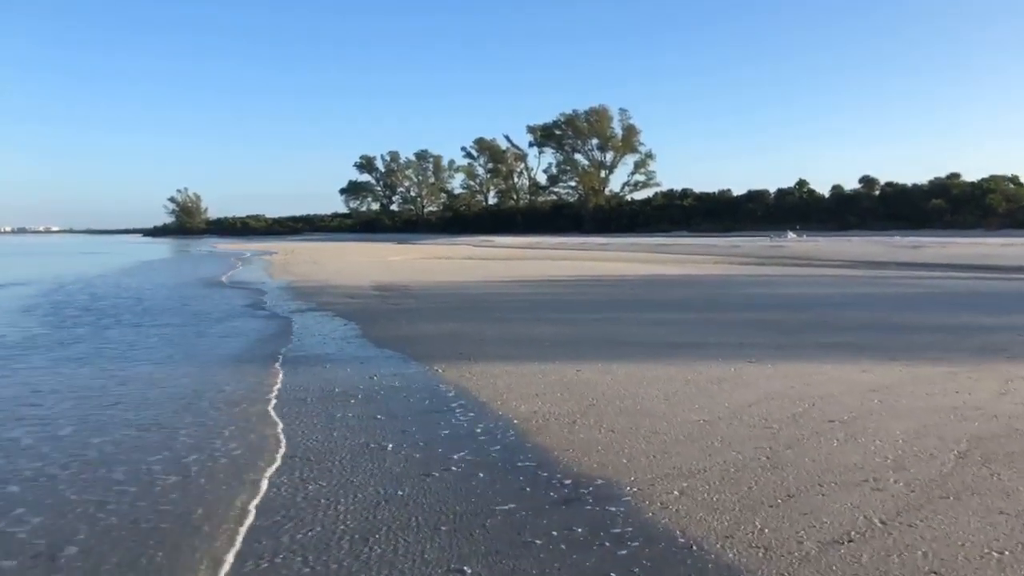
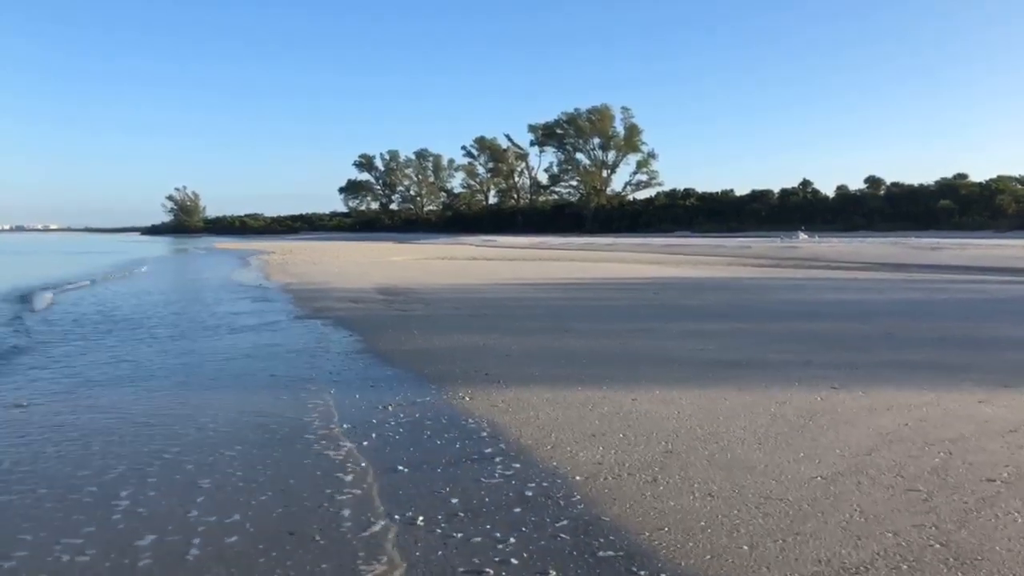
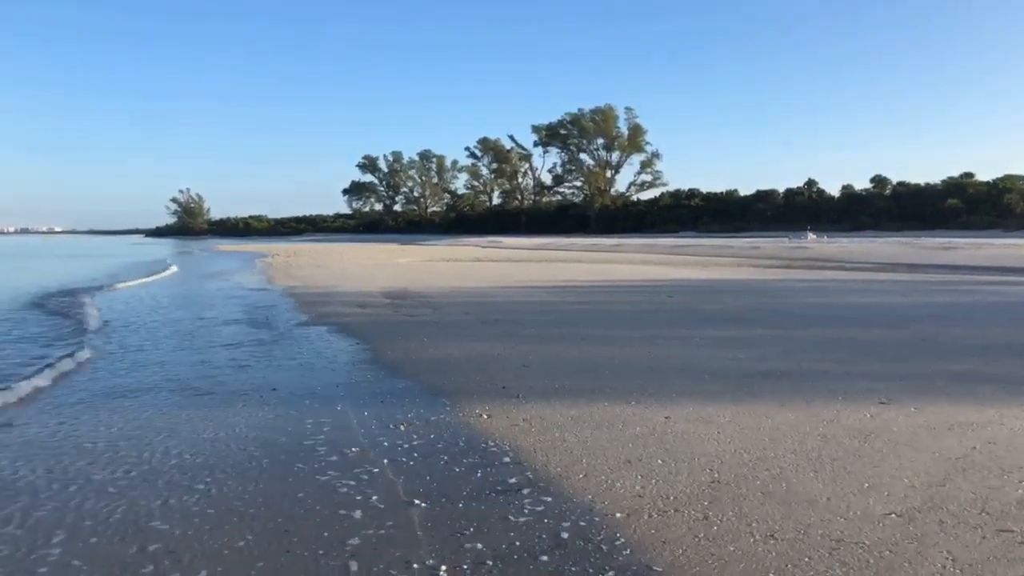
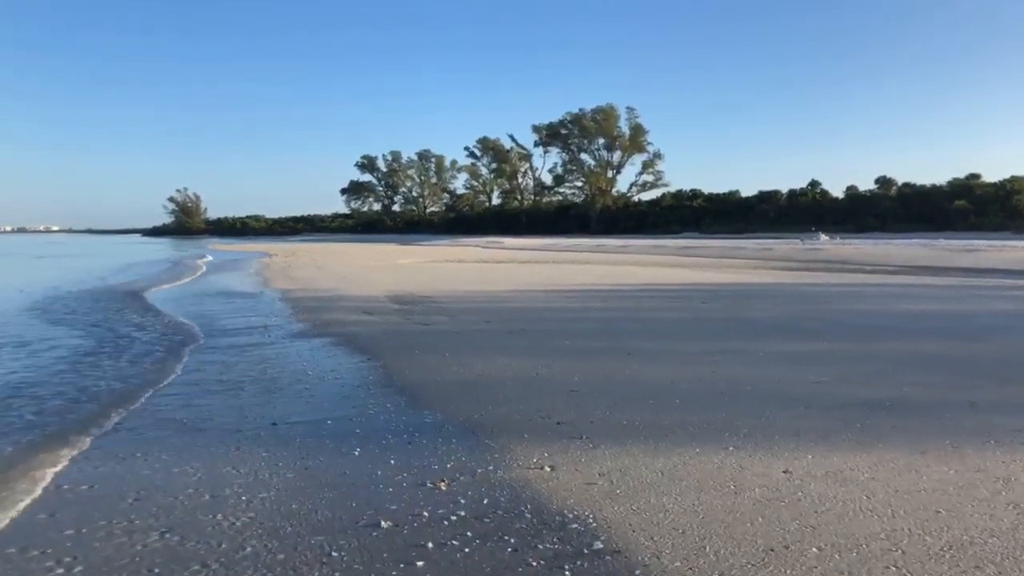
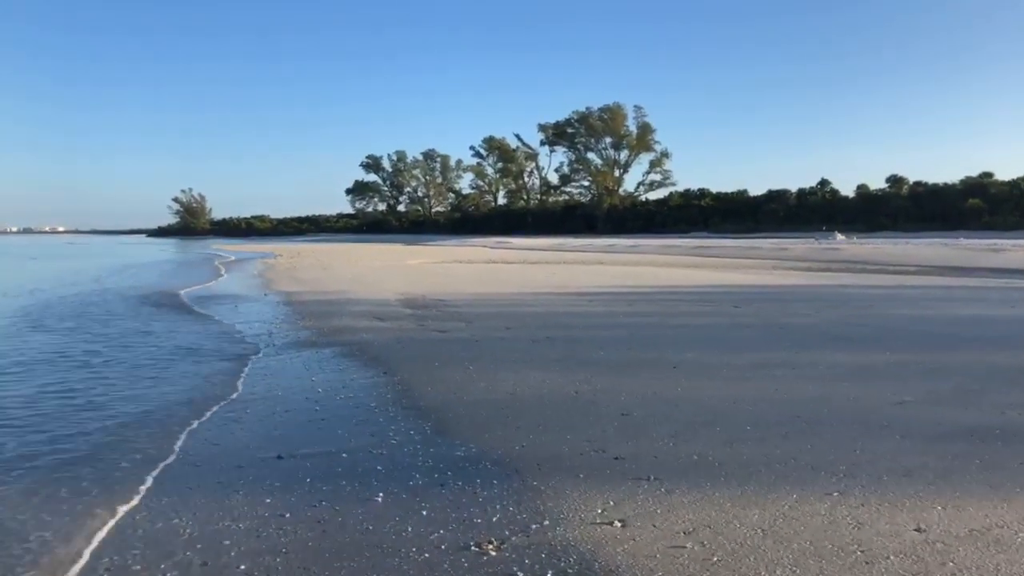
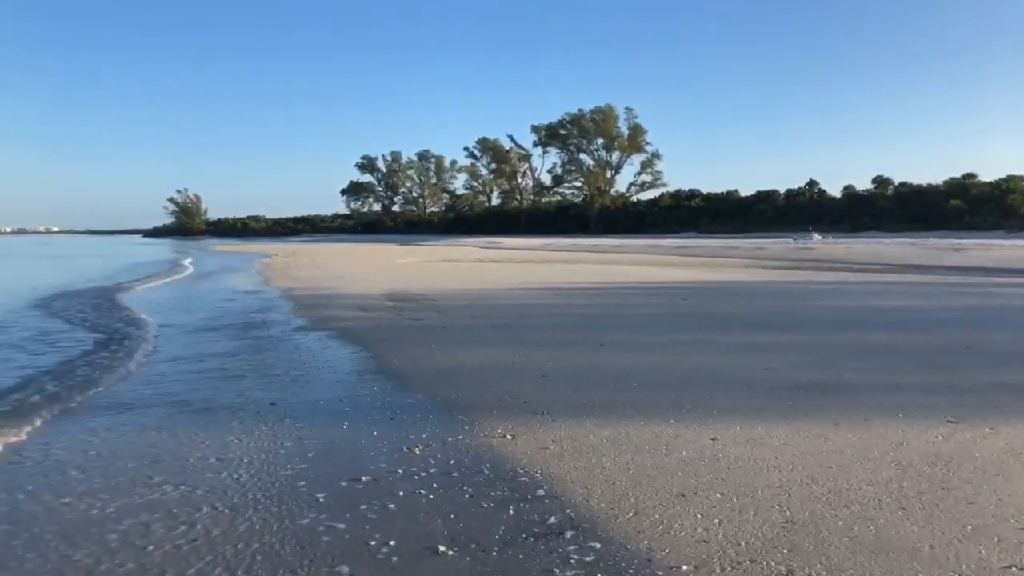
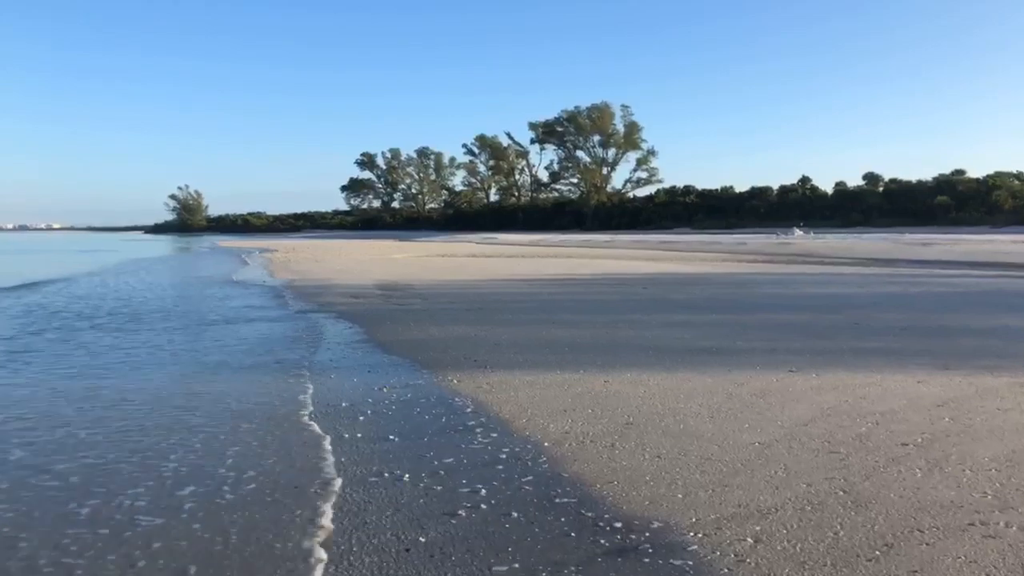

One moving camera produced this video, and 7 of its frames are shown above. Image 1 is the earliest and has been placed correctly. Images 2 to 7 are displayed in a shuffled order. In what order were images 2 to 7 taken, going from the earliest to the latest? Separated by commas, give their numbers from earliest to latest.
7, 2, 3, 6, 4, 5
